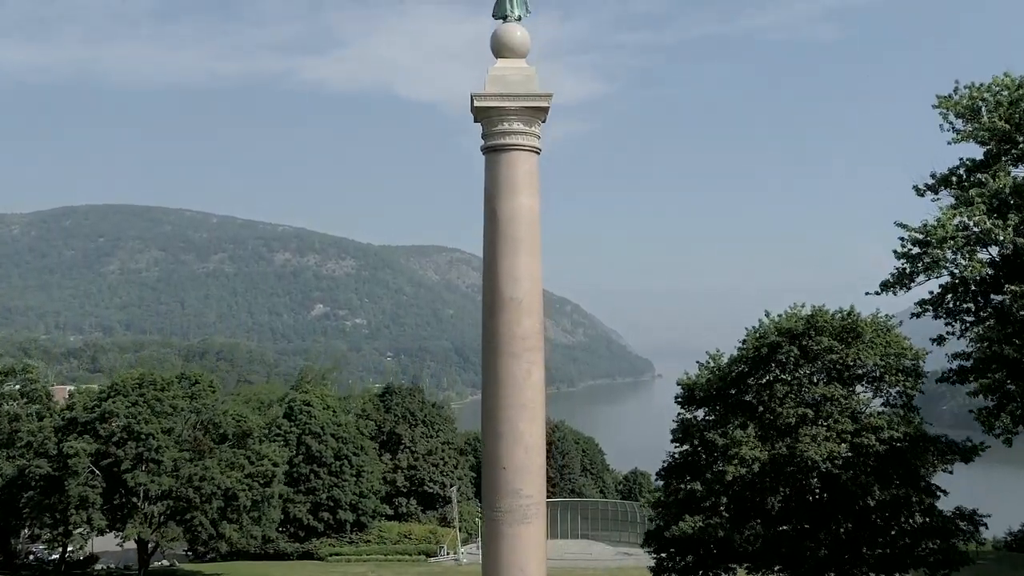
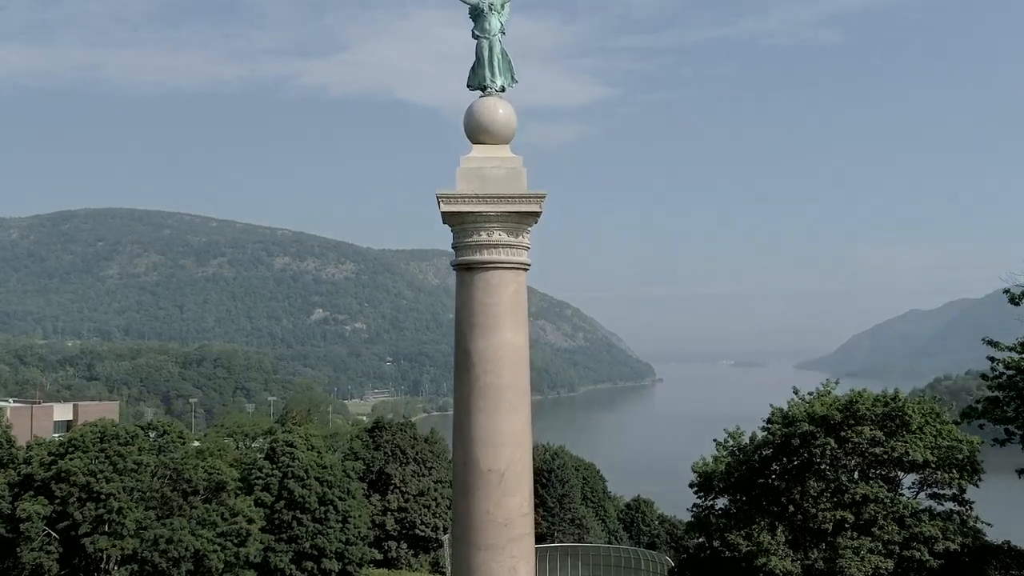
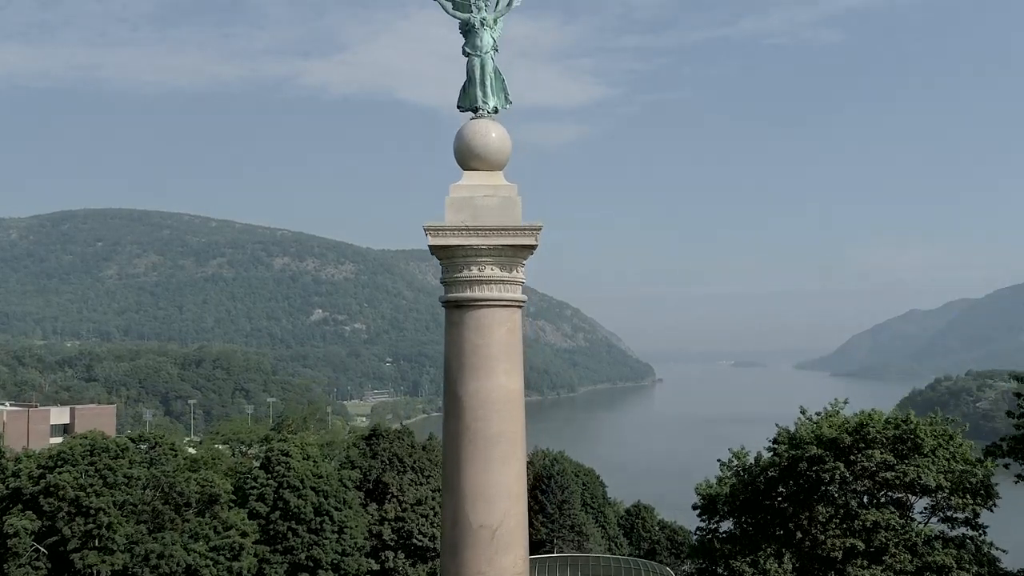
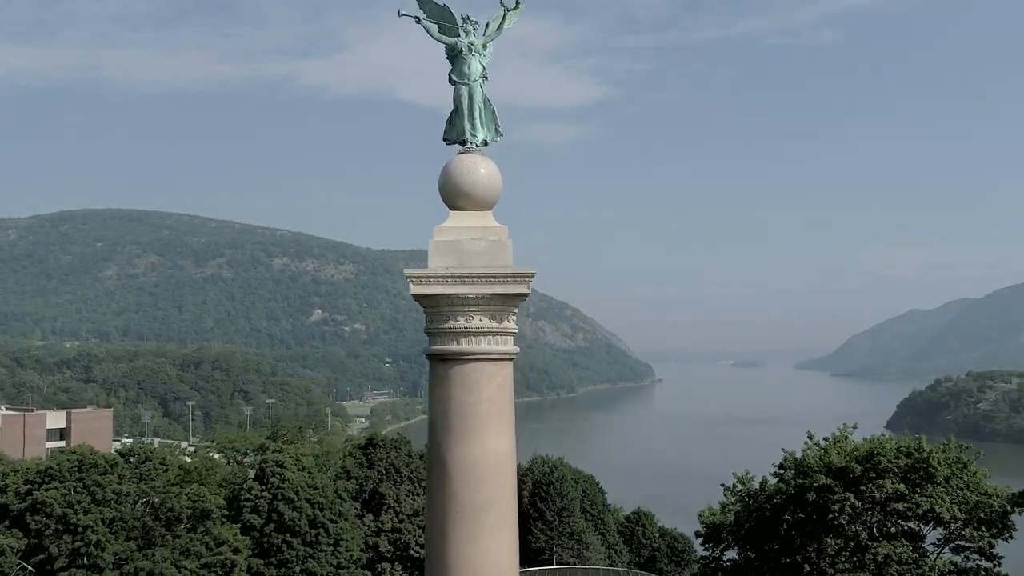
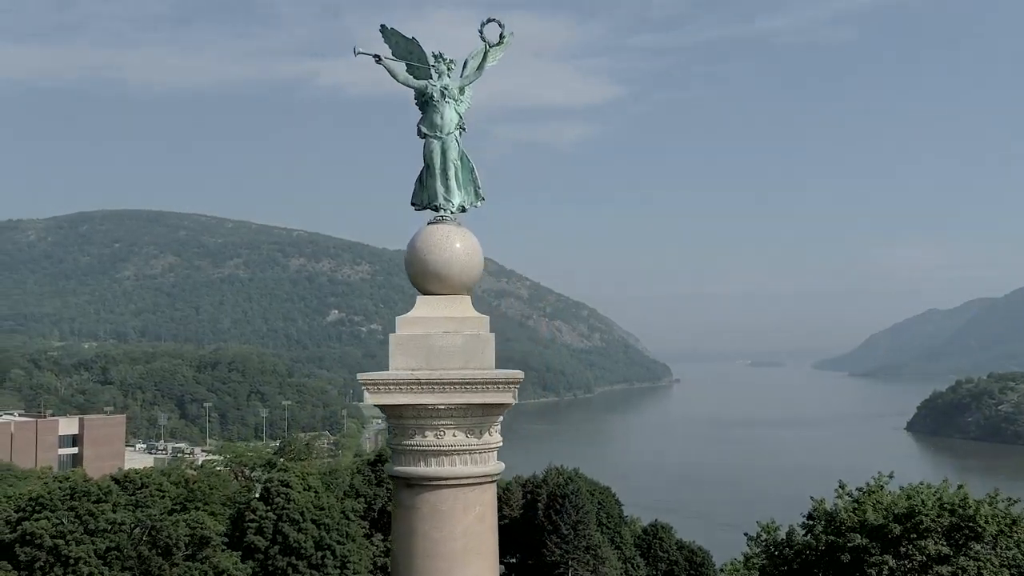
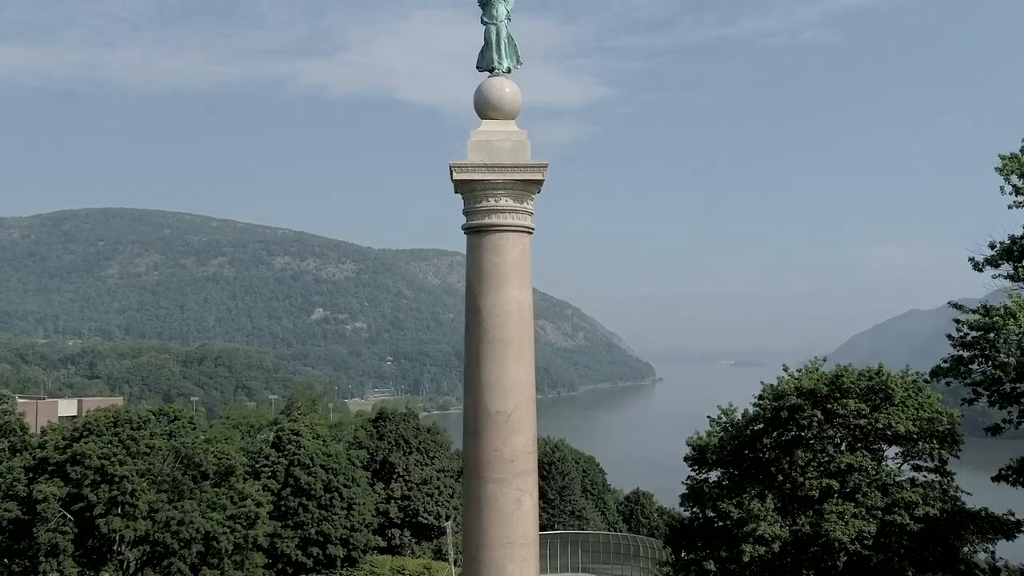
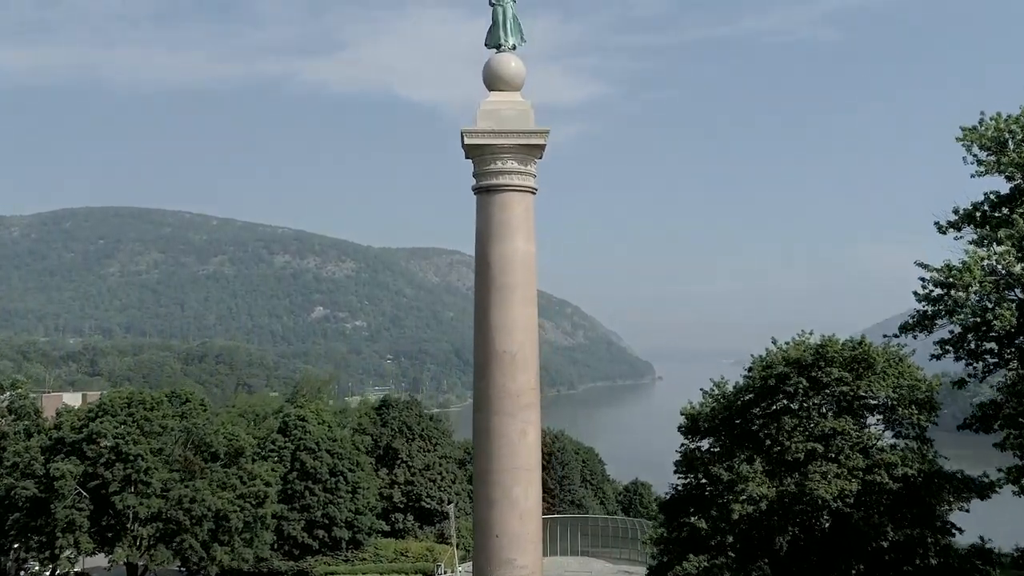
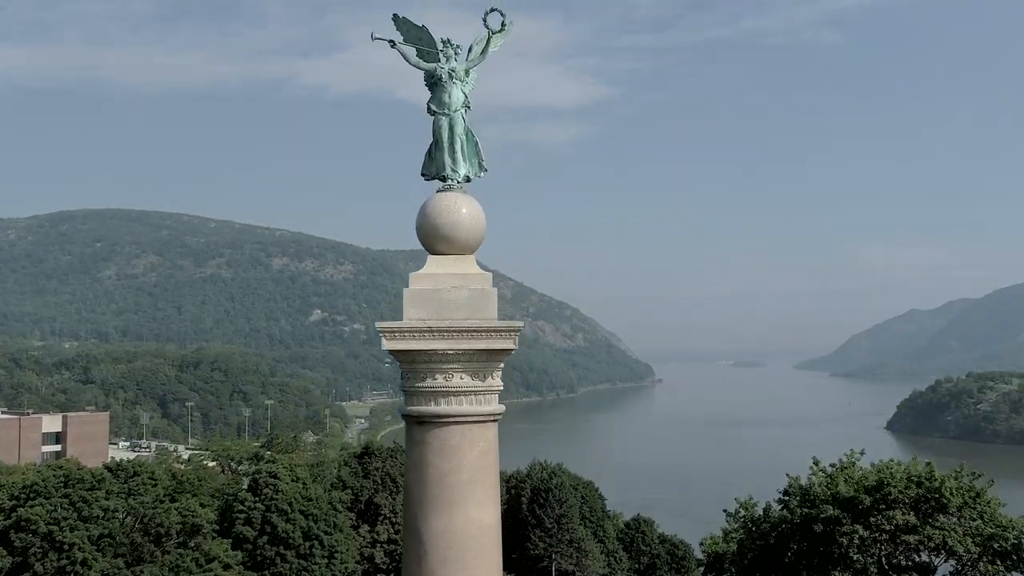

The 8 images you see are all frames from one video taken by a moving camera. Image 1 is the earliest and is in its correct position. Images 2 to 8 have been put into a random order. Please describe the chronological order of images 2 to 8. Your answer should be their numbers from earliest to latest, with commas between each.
7, 6, 2, 3, 4, 8, 5
